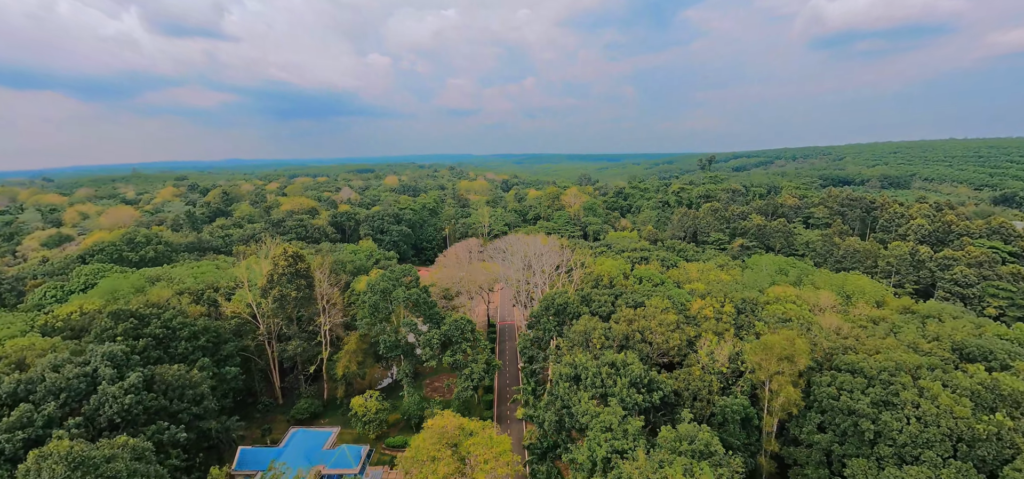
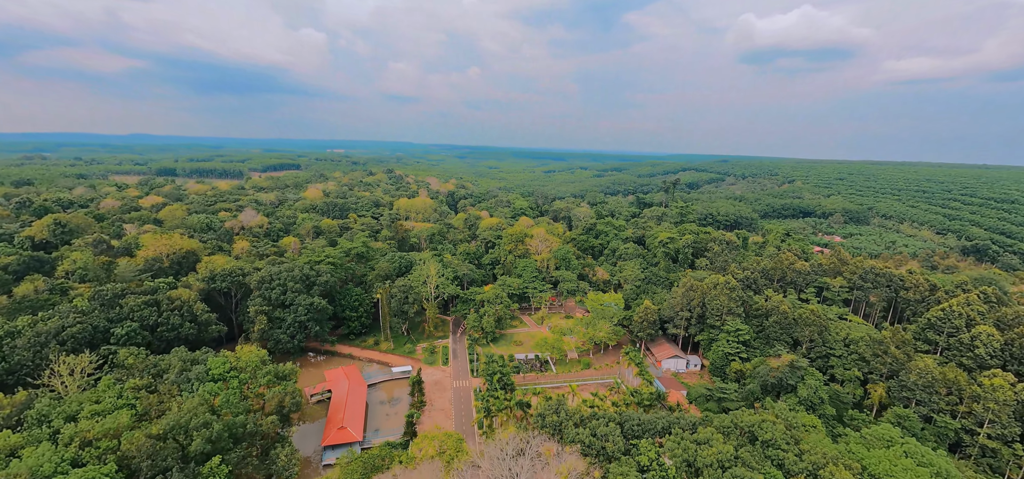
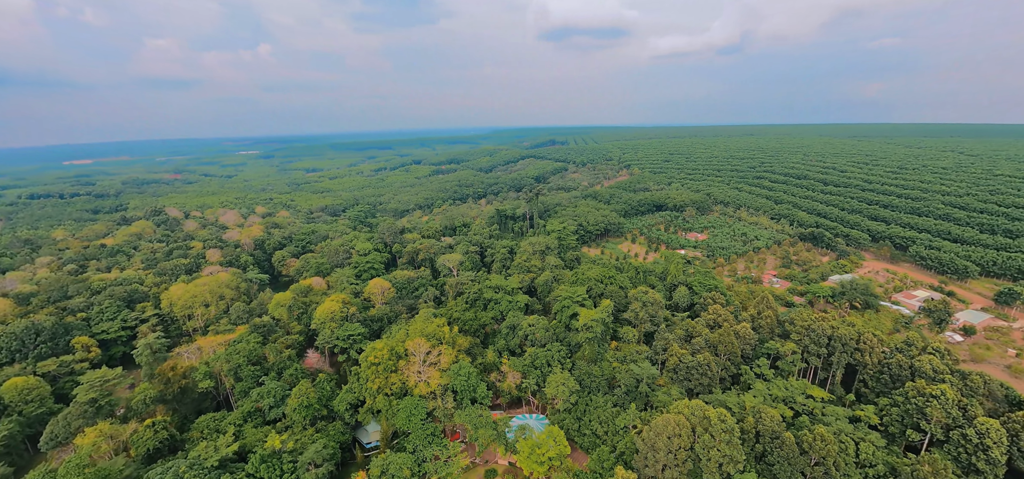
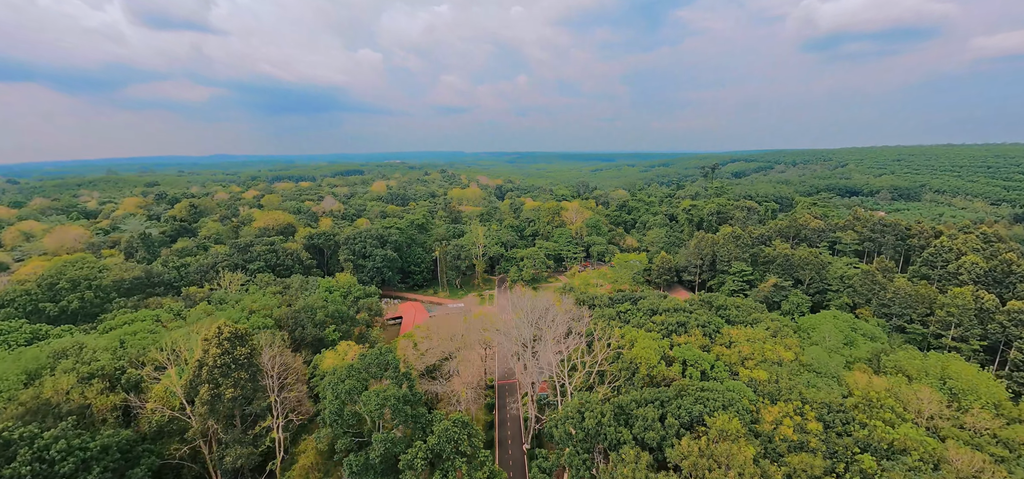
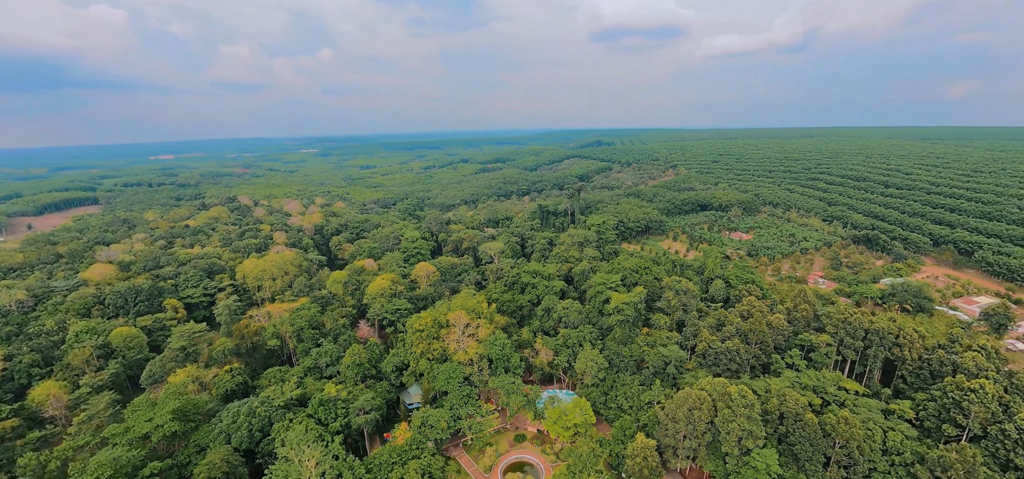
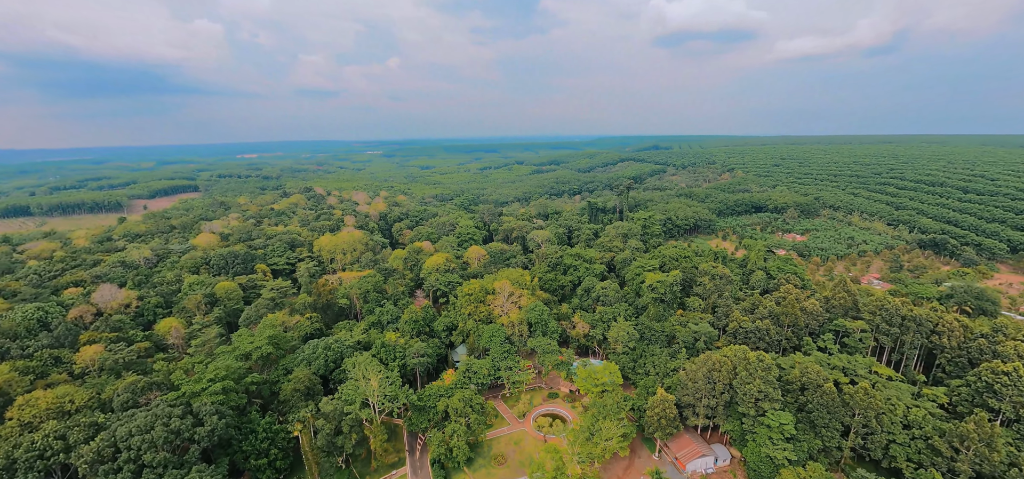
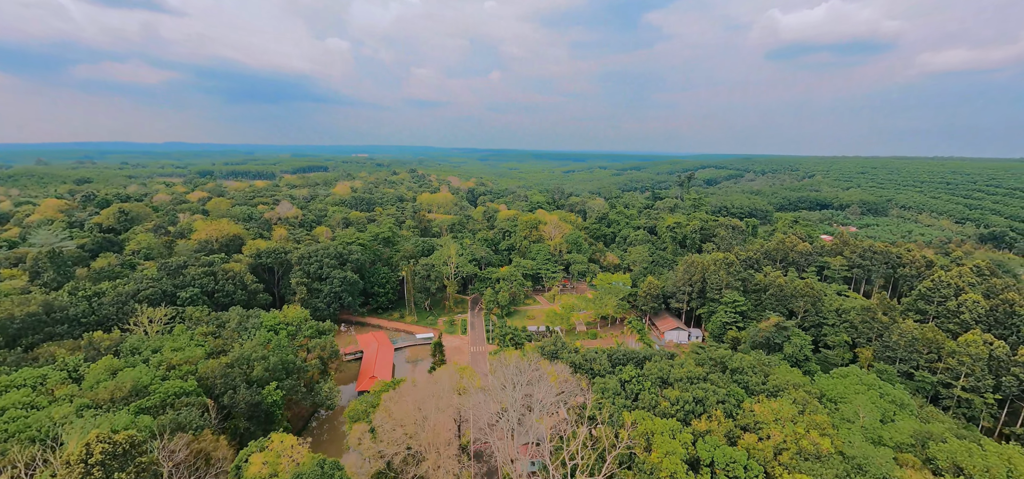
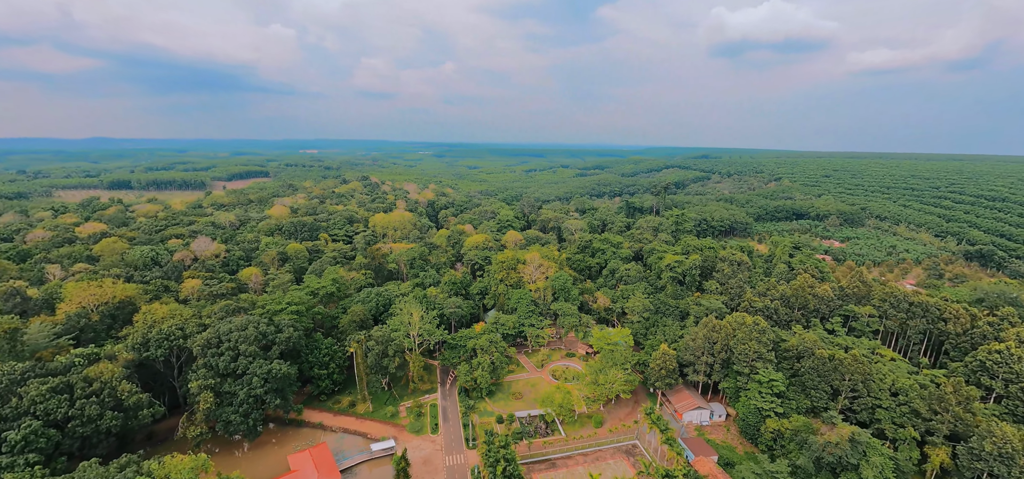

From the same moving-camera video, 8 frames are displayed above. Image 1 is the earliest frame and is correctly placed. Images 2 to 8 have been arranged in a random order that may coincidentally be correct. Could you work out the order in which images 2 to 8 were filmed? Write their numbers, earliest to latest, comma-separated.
4, 7, 2, 8, 6, 5, 3
